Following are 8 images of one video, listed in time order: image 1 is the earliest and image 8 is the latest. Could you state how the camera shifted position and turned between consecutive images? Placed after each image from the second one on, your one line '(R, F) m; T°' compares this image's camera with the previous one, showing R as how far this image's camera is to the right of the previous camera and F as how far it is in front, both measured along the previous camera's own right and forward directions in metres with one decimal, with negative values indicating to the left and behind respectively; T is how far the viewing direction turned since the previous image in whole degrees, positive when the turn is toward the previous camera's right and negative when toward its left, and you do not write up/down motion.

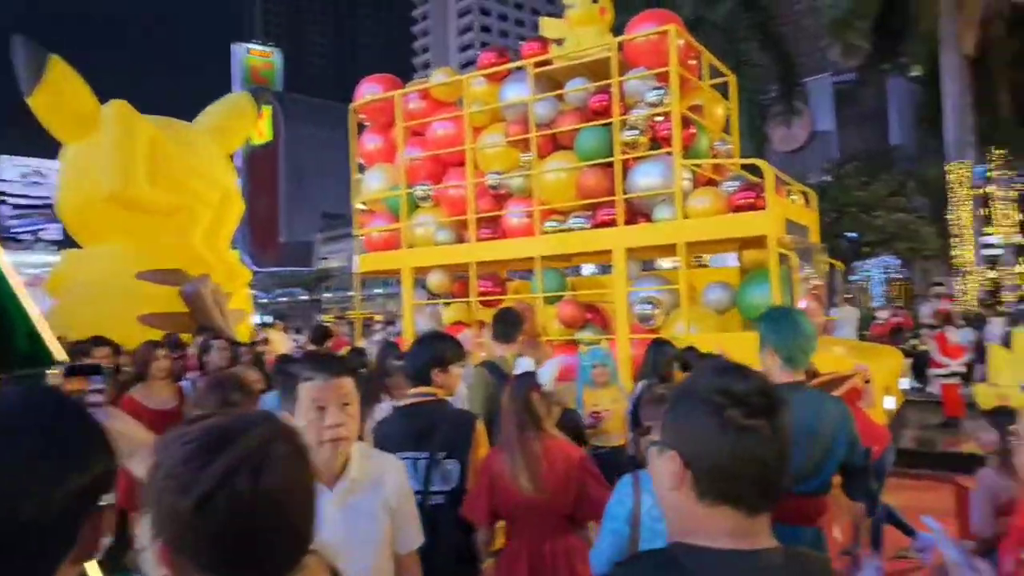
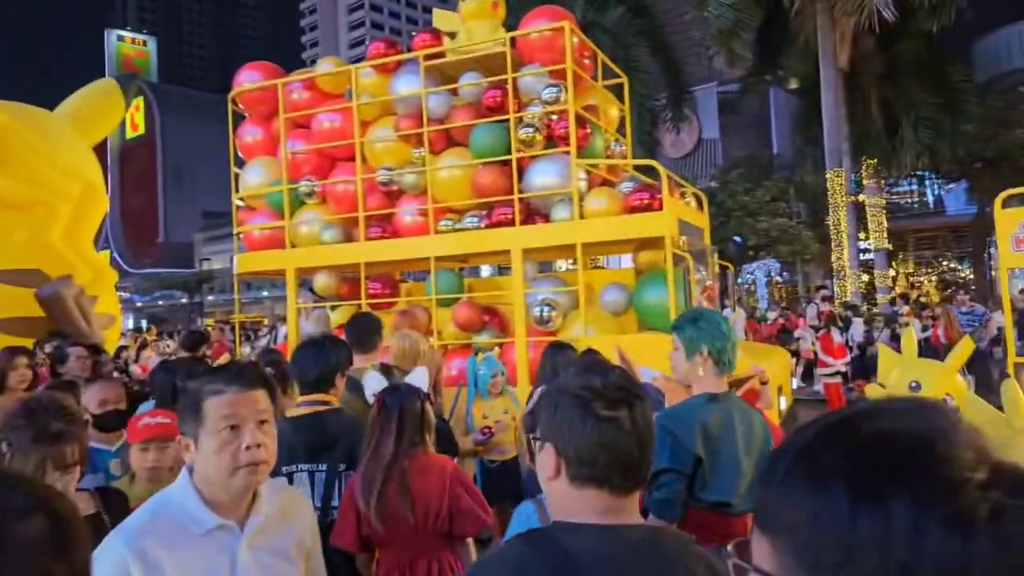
(+0.1, +0.3) m; +8°
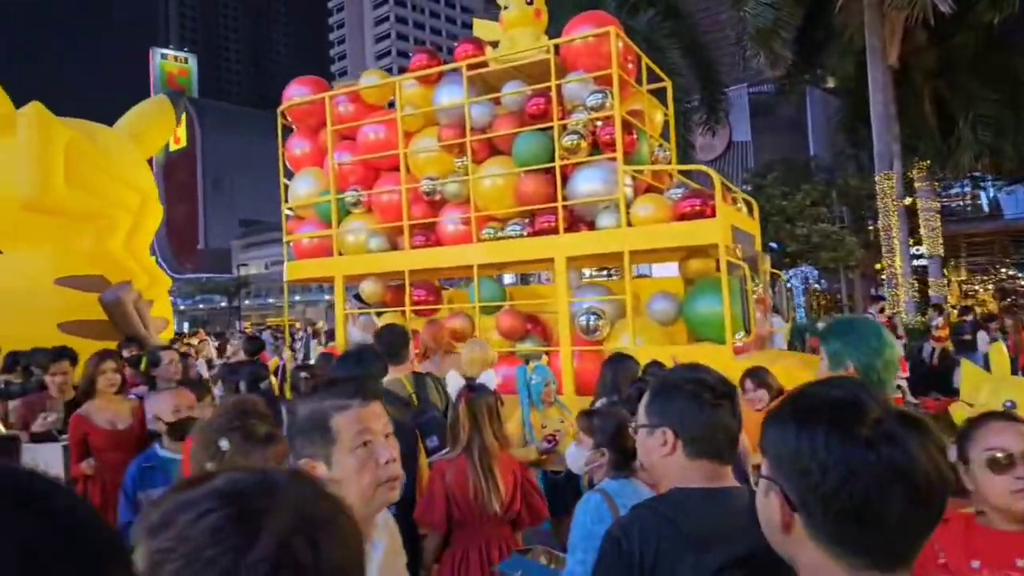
(-0.1, +0.1) m; -2°
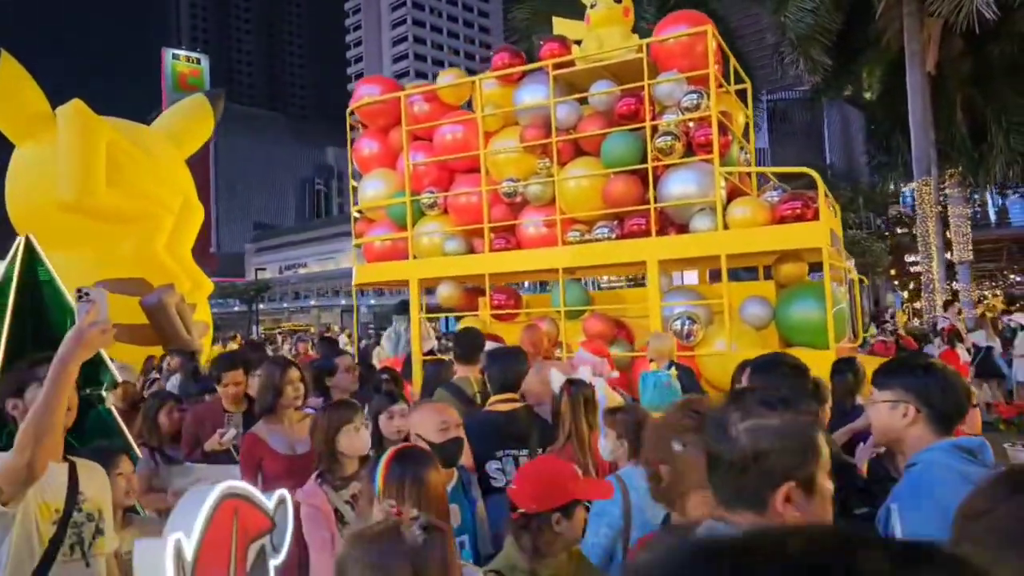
(-0.8, +0.1) m; -1°
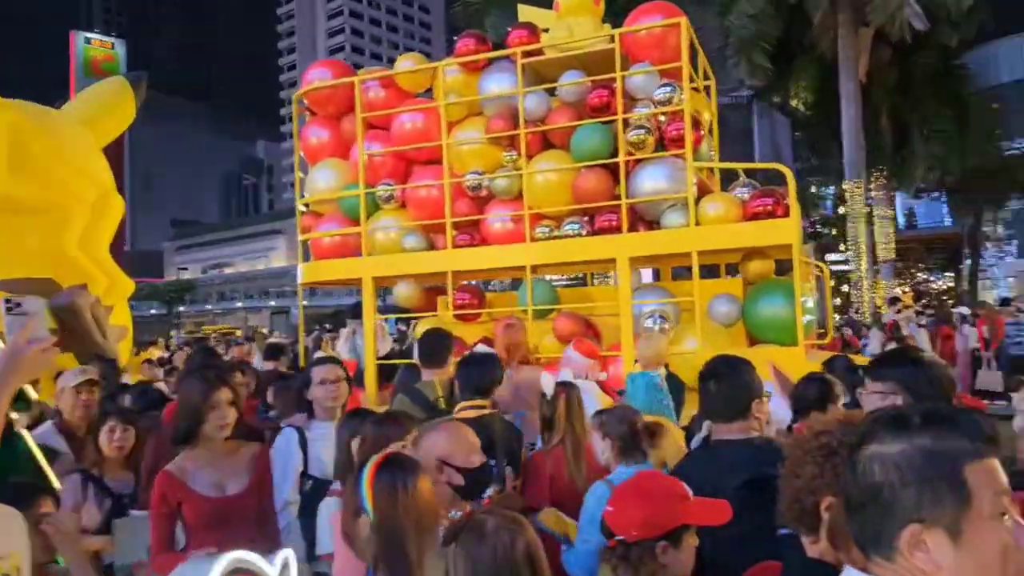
(-0.3, +0.2) m; +5°
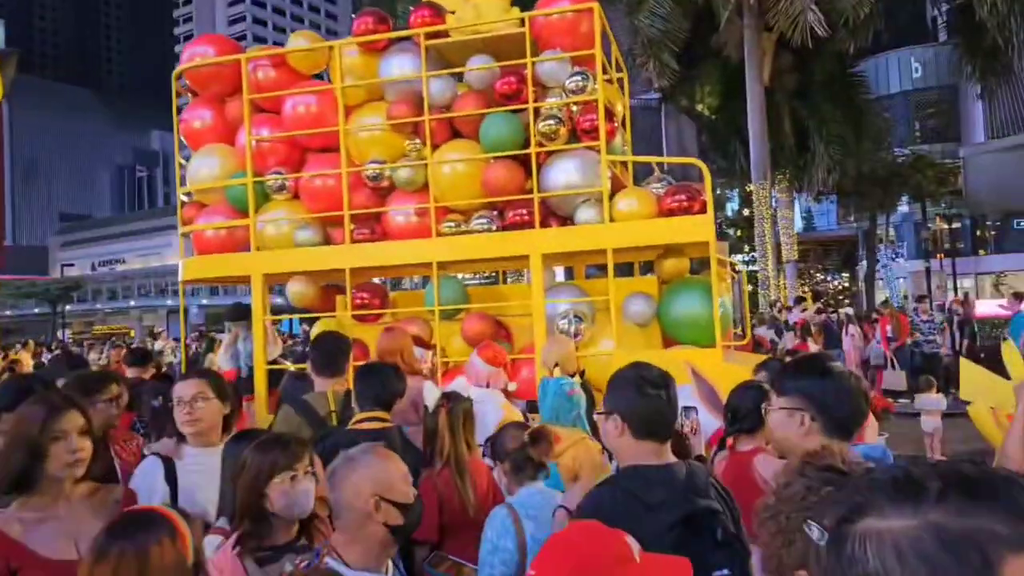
(+0.1, +0.5) m; +7°
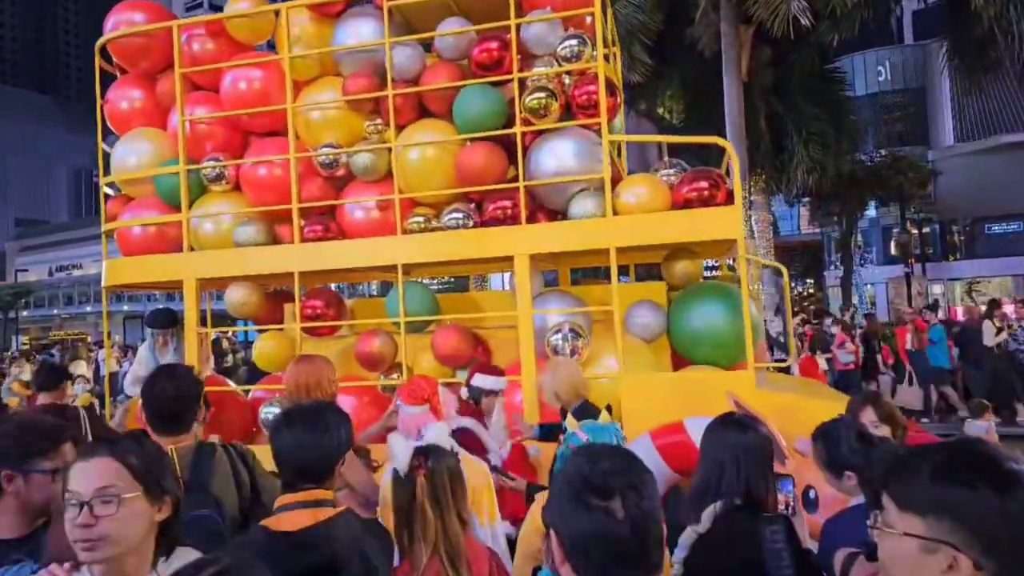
(-0.1, +1.1) m; +2°
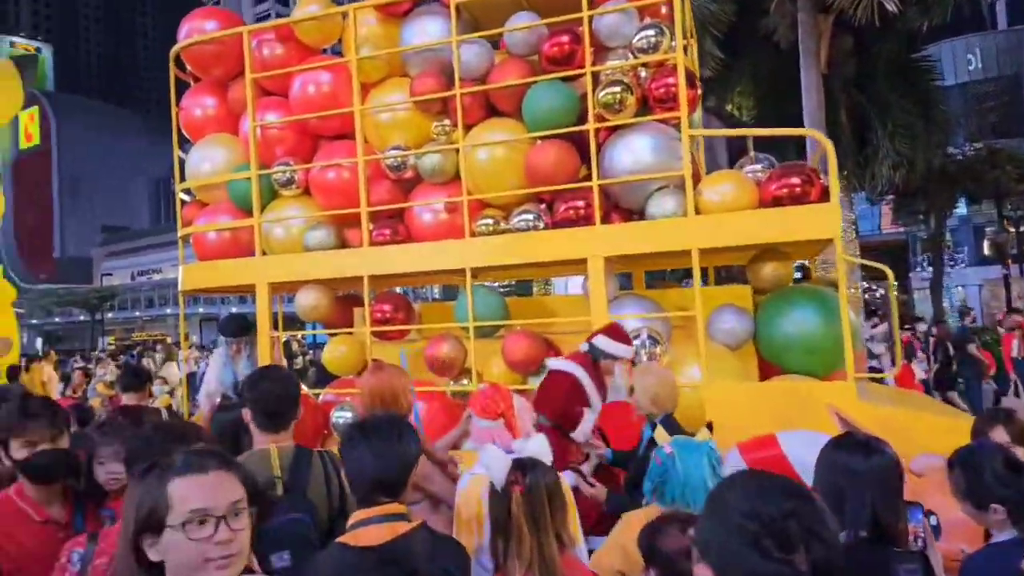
(-0.1, +0.2) m; -5°
